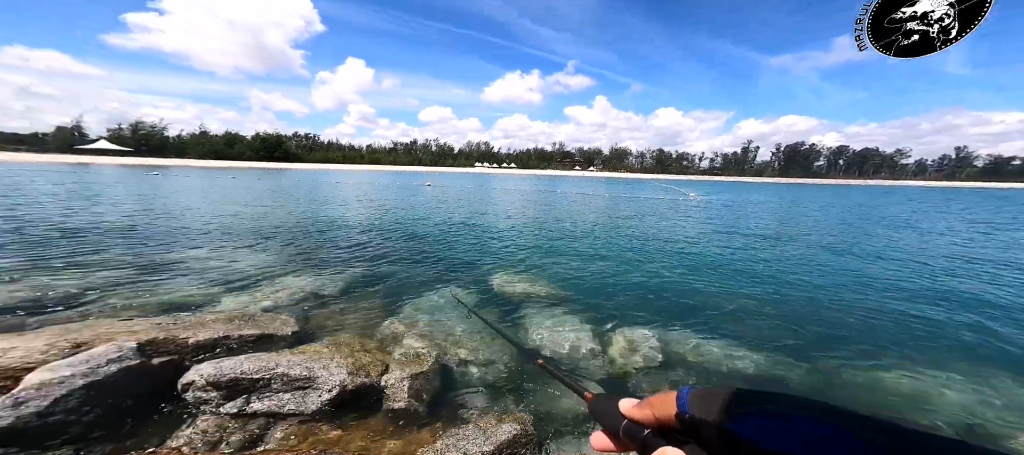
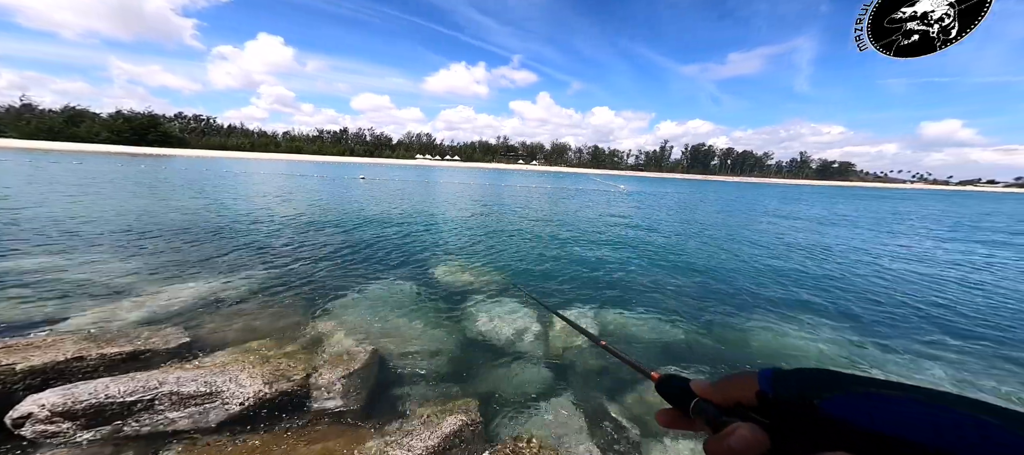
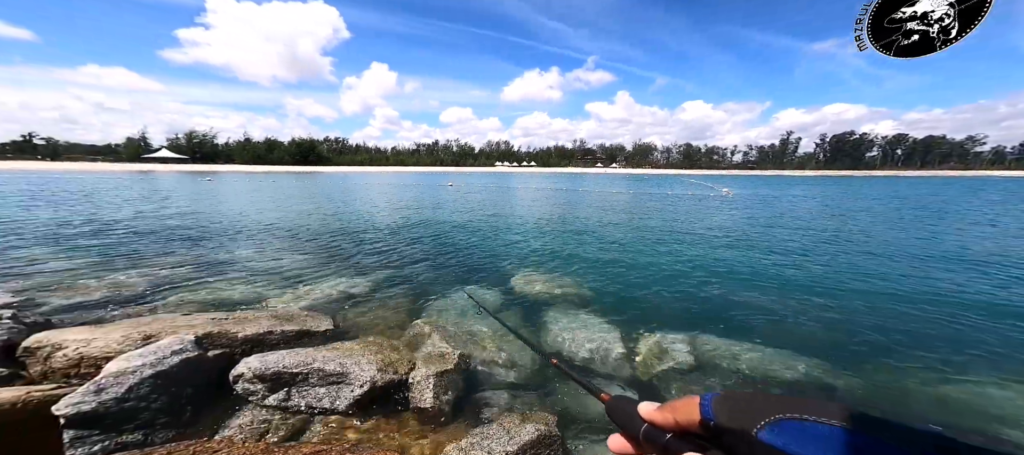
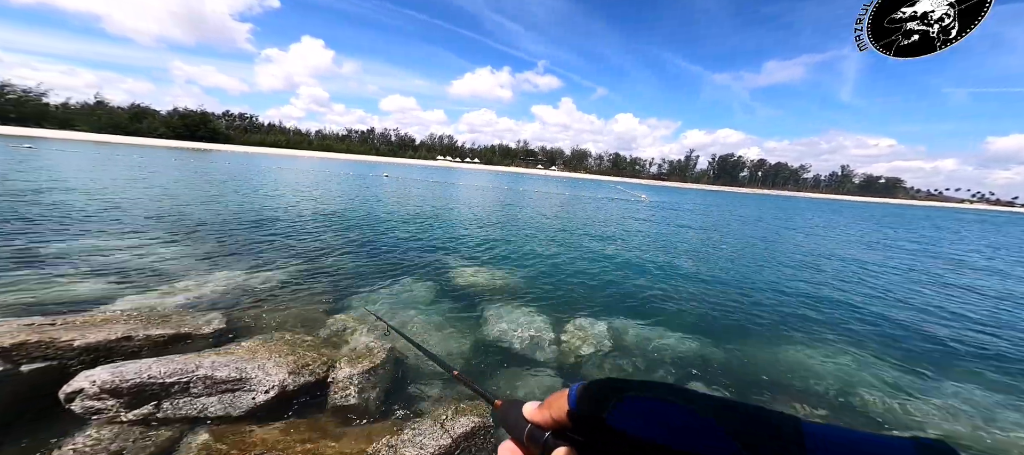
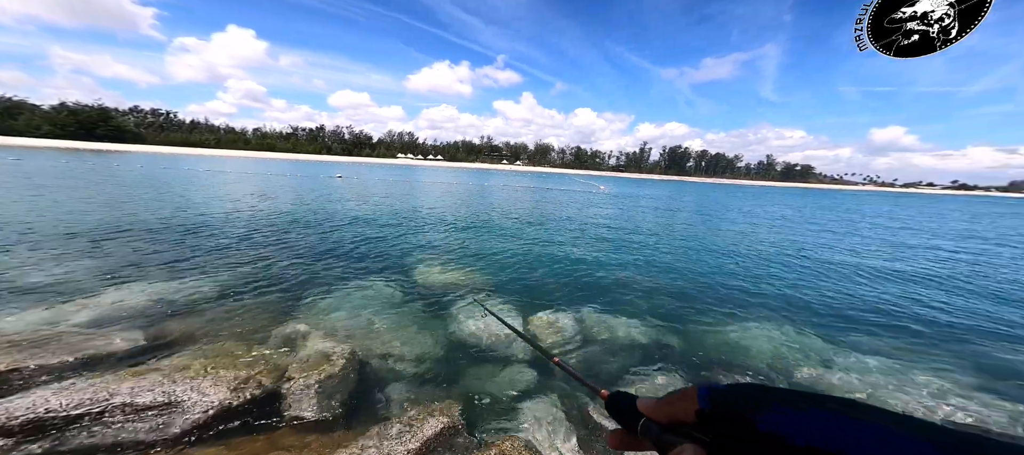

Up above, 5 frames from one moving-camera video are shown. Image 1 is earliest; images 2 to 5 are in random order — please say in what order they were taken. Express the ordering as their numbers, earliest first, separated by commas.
3, 2, 5, 4
